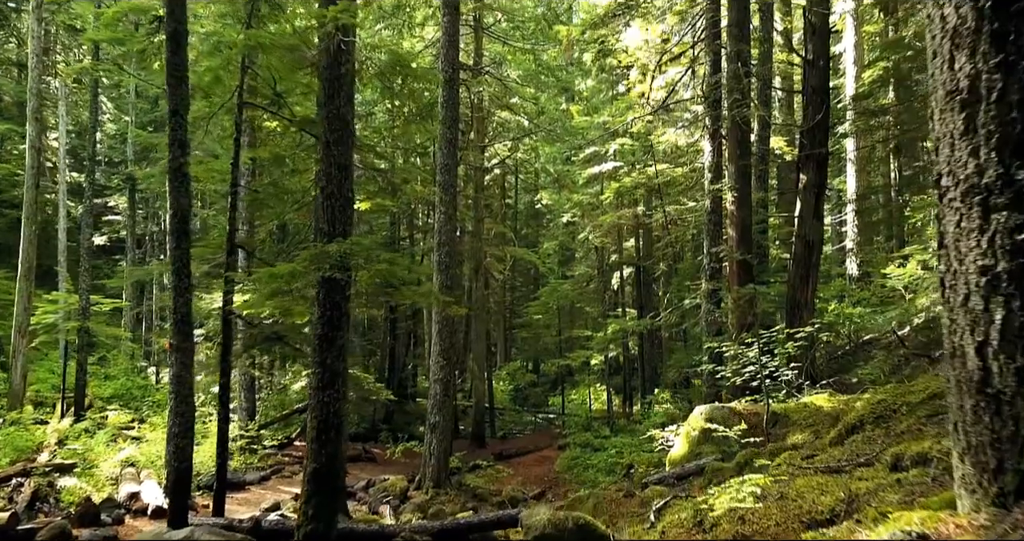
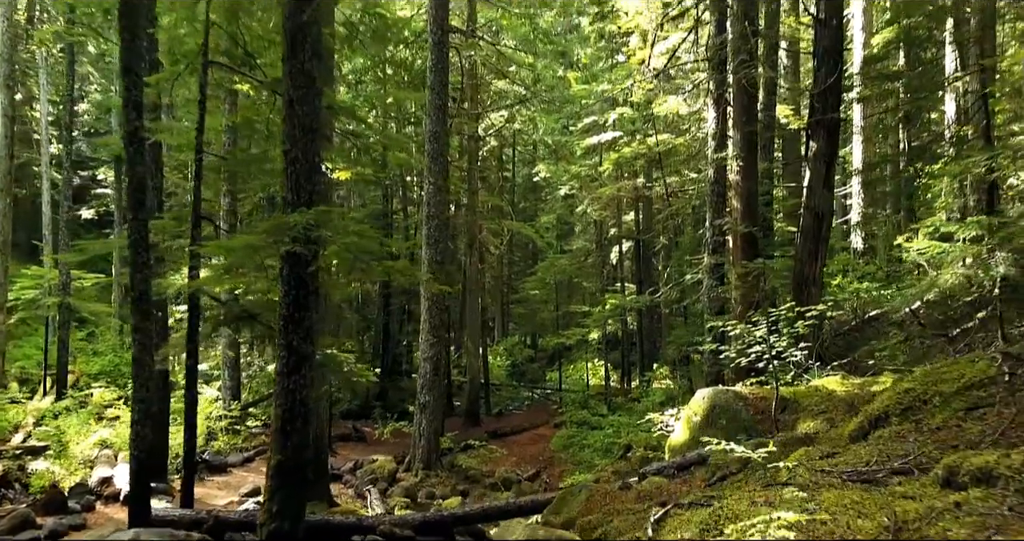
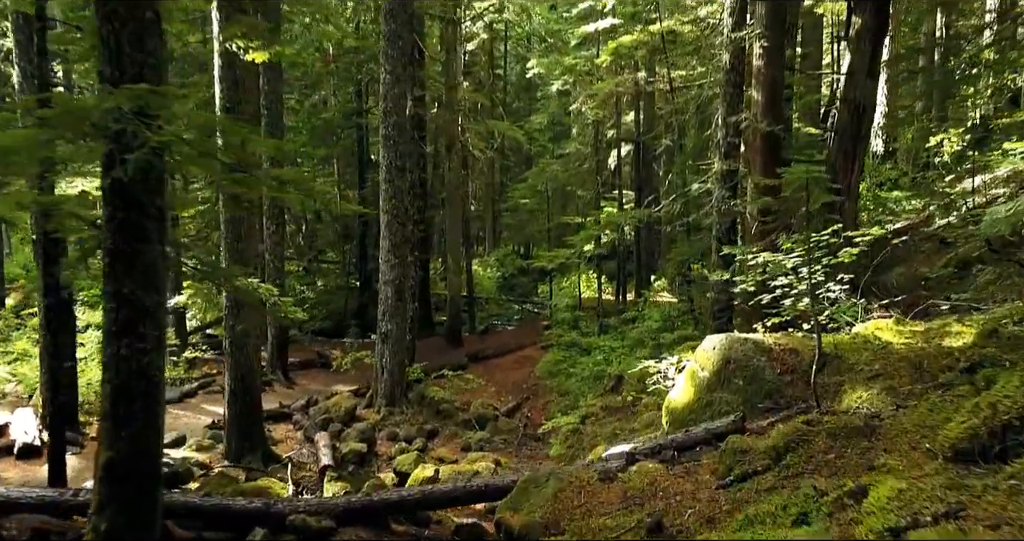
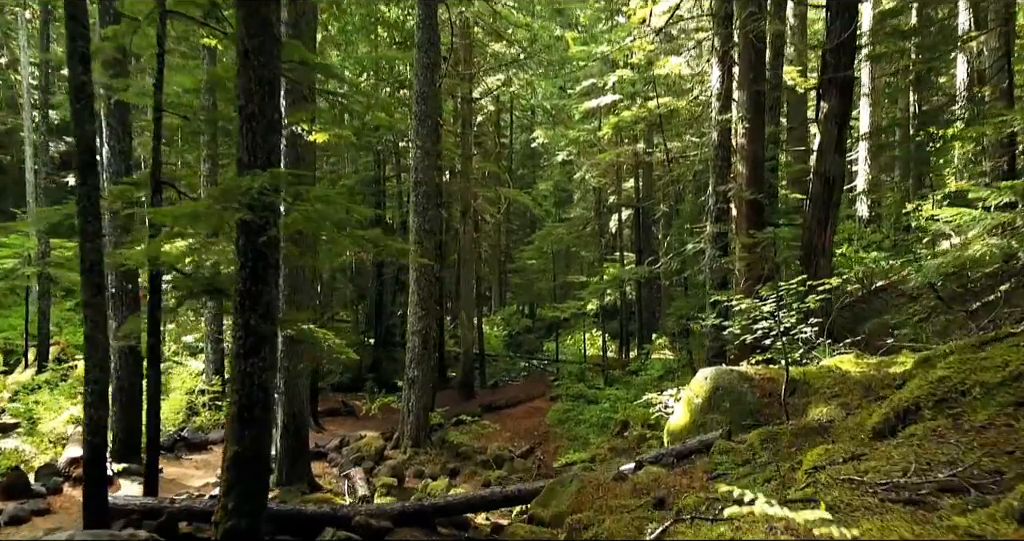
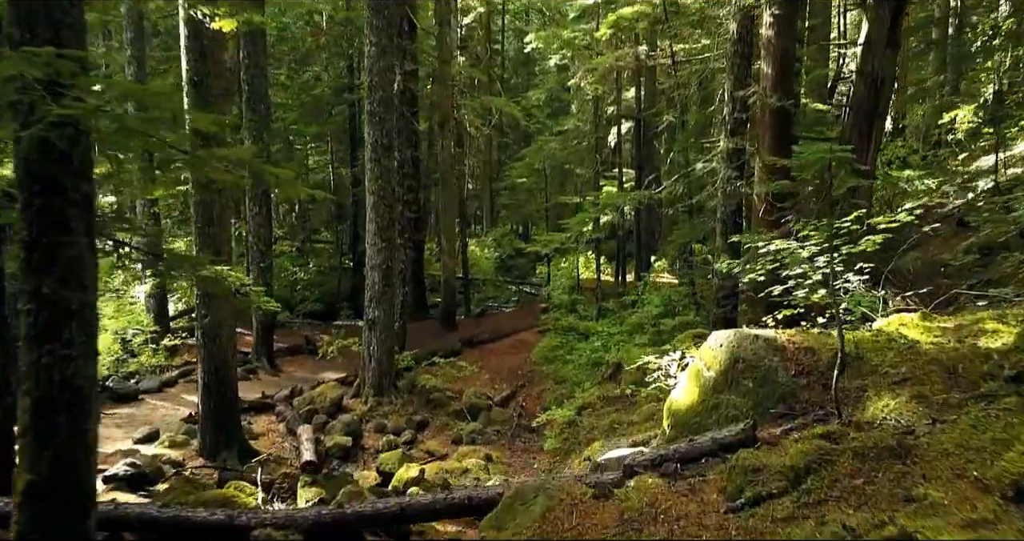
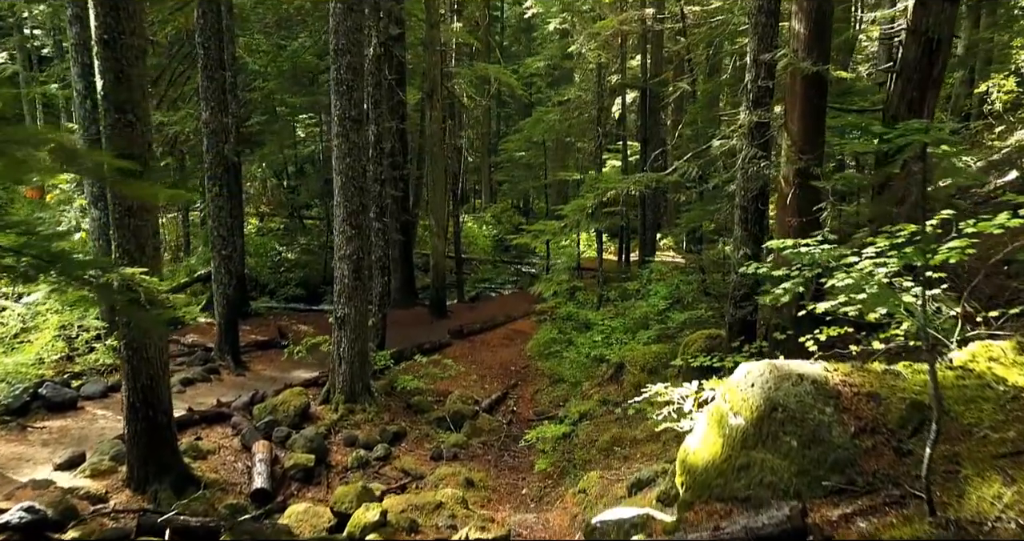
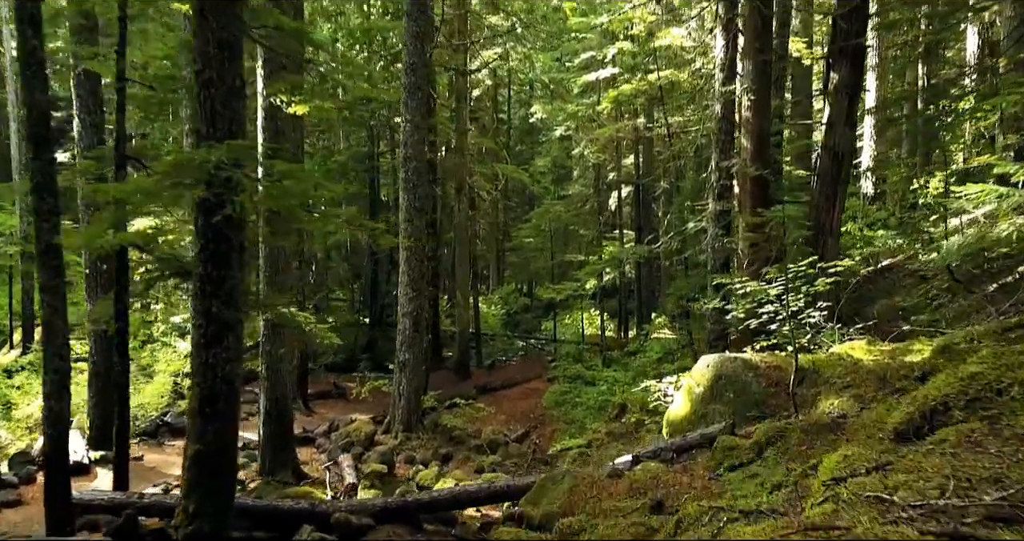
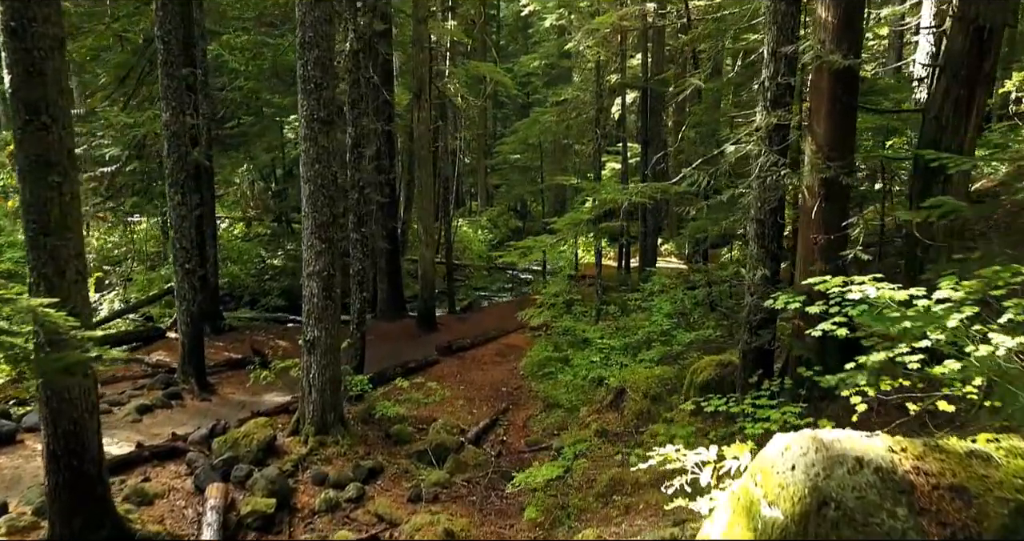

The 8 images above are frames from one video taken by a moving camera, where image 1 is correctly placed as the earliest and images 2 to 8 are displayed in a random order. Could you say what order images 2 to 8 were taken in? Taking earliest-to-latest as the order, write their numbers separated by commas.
2, 4, 7, 3, 5, 6, 8
